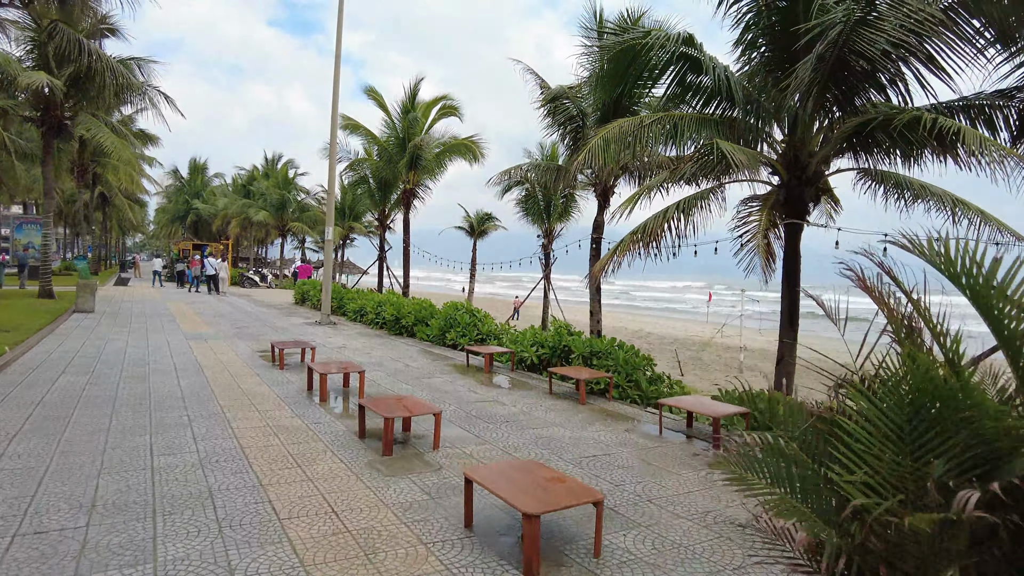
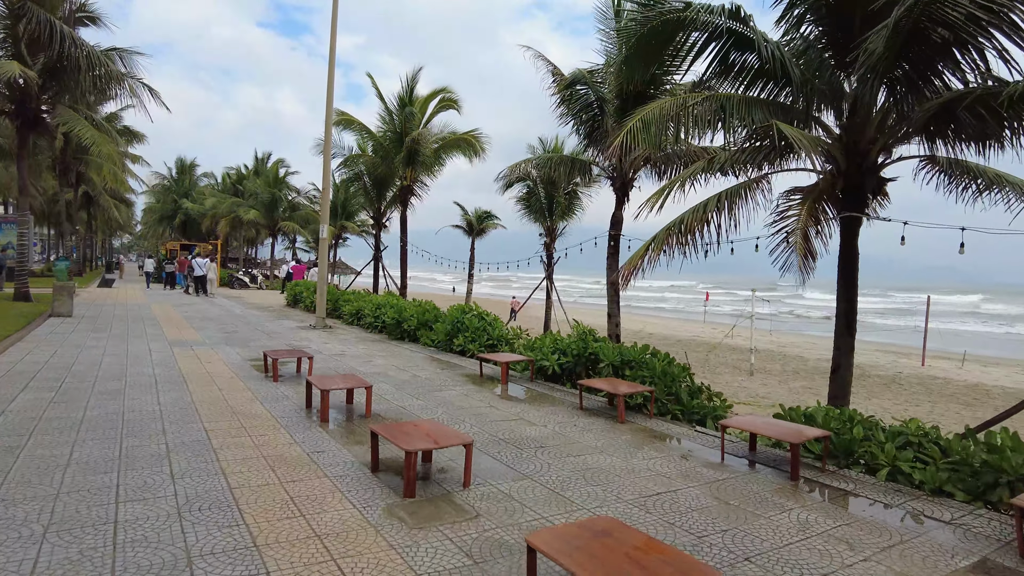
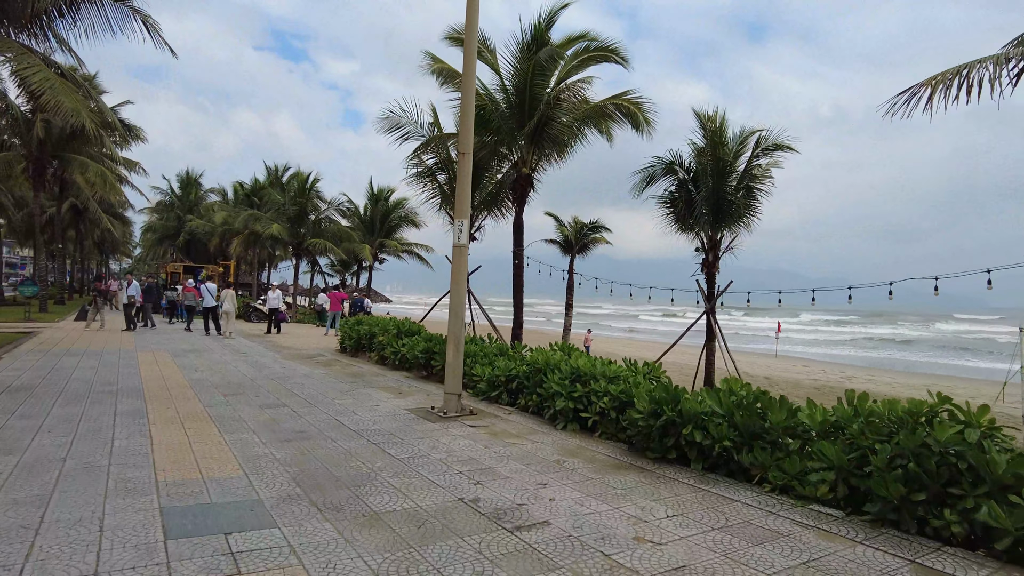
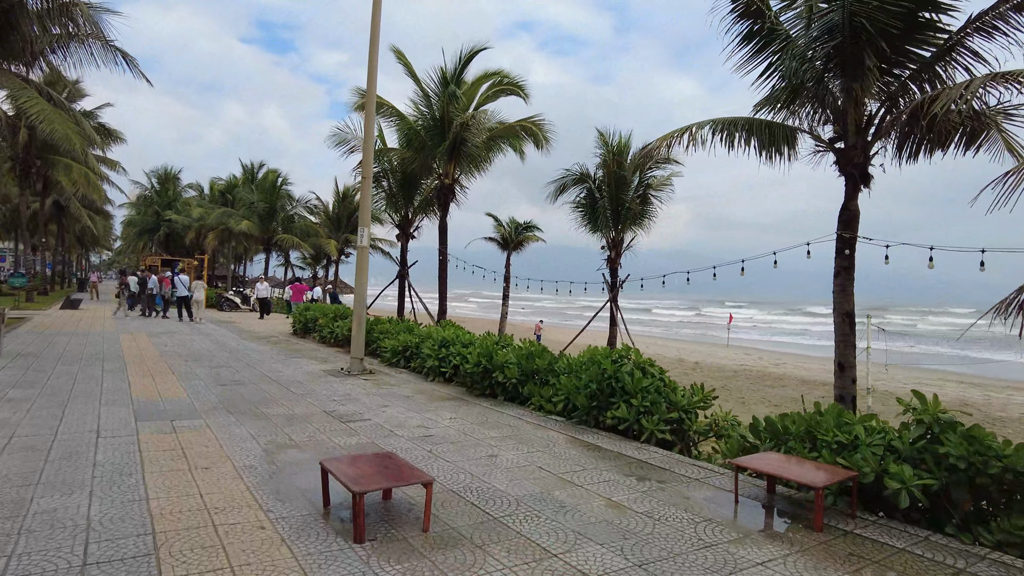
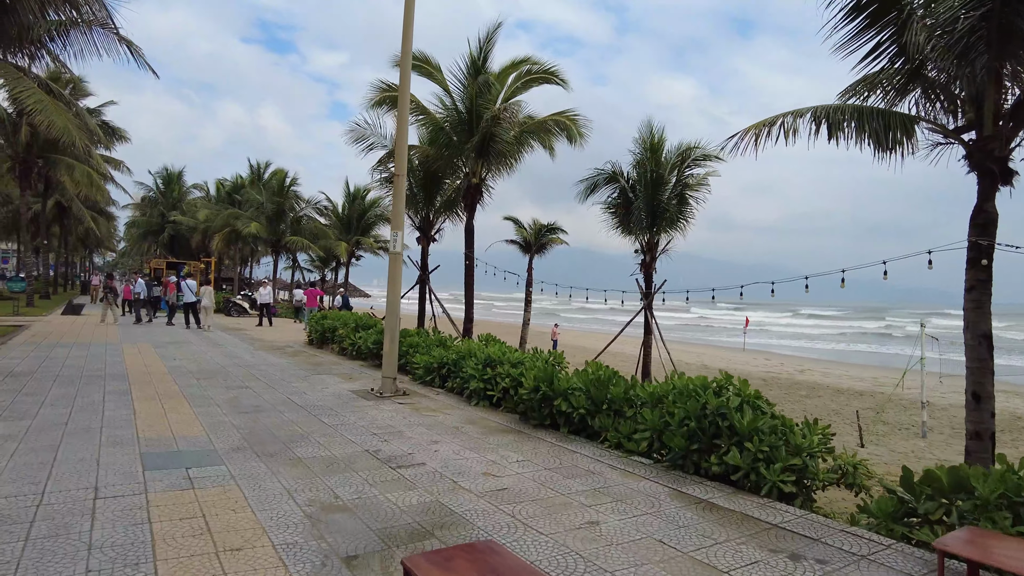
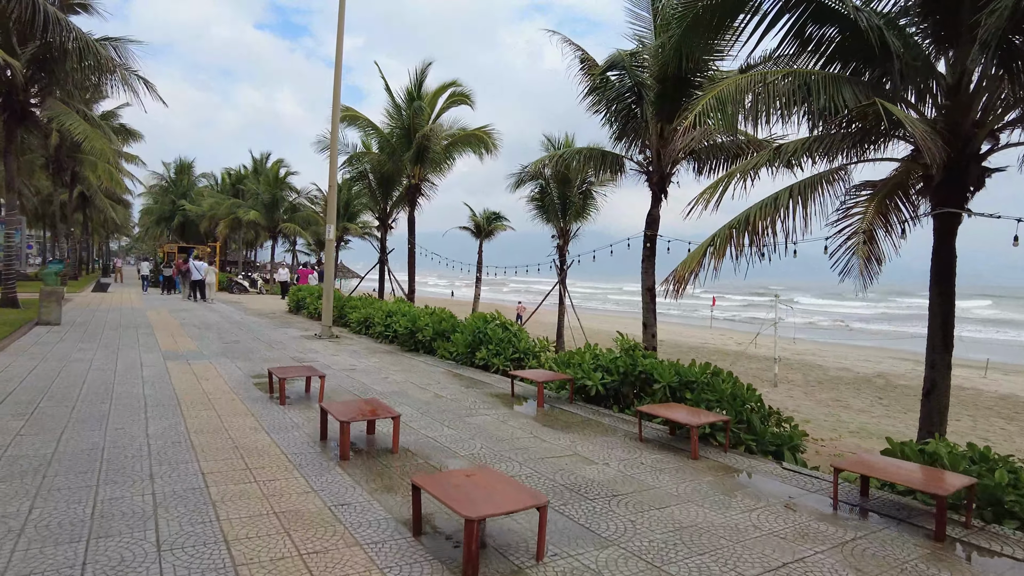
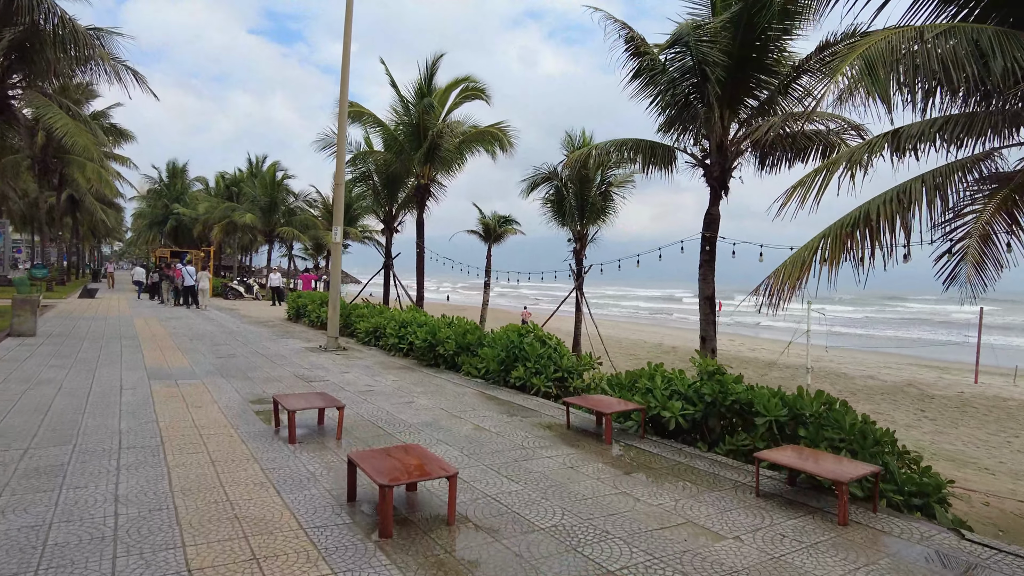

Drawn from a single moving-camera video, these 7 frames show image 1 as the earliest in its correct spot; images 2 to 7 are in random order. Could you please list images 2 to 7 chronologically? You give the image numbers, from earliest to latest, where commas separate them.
2, 6, 7, 4, 5, 3
